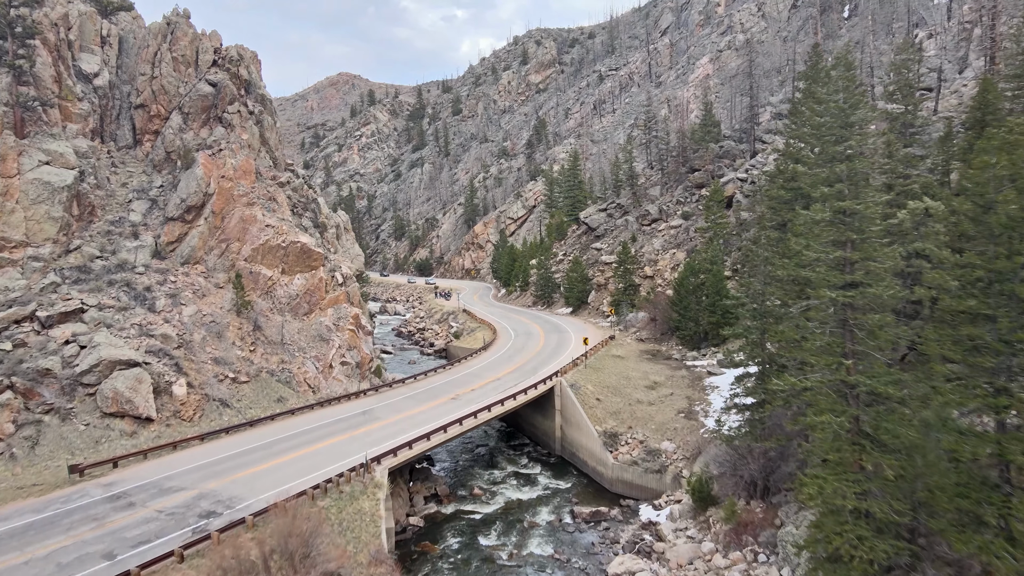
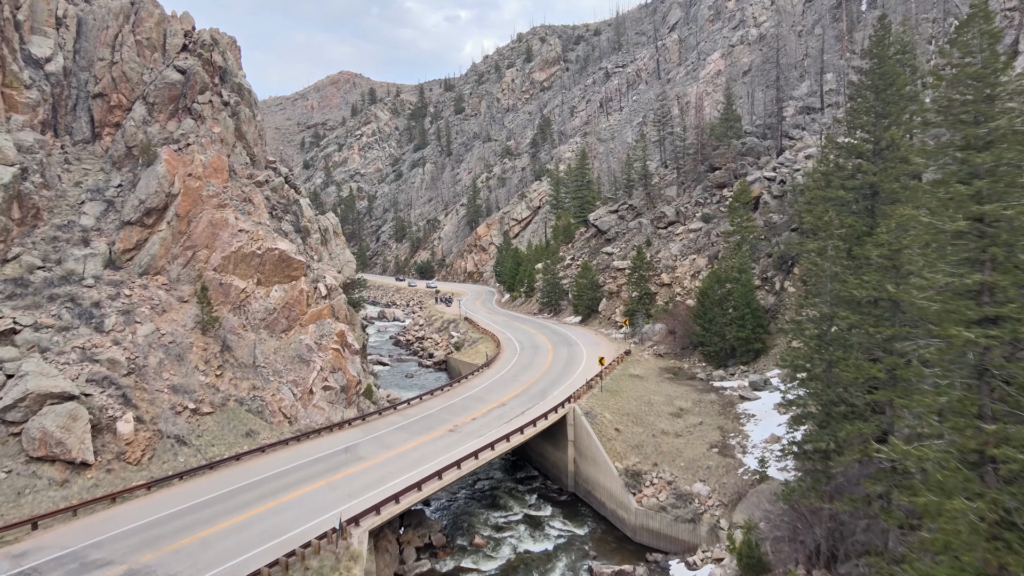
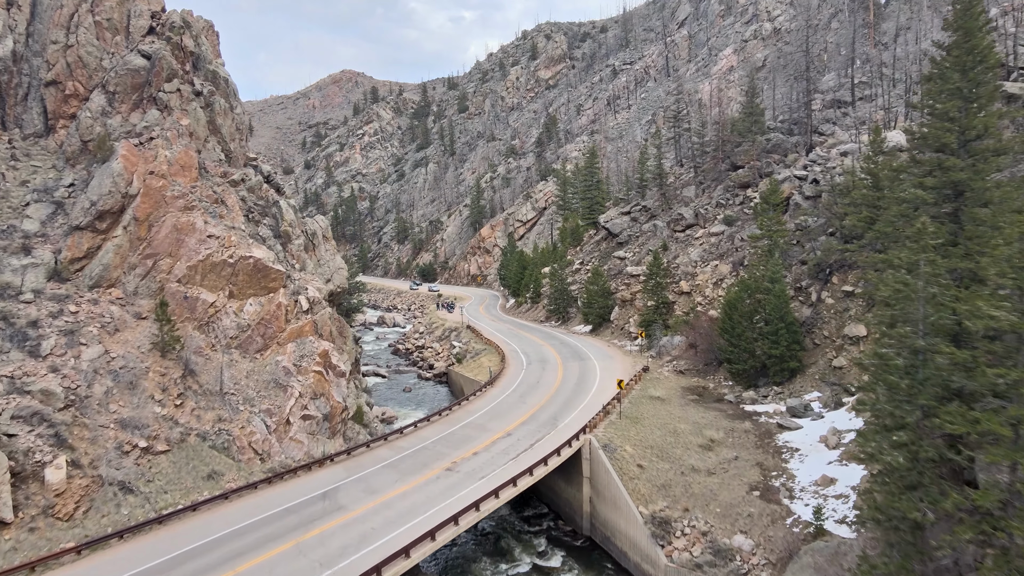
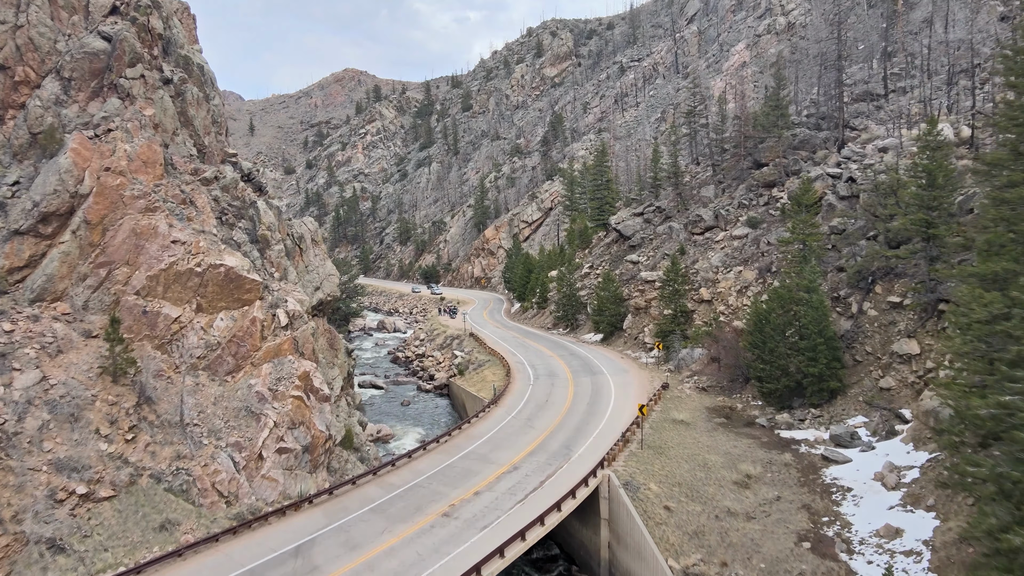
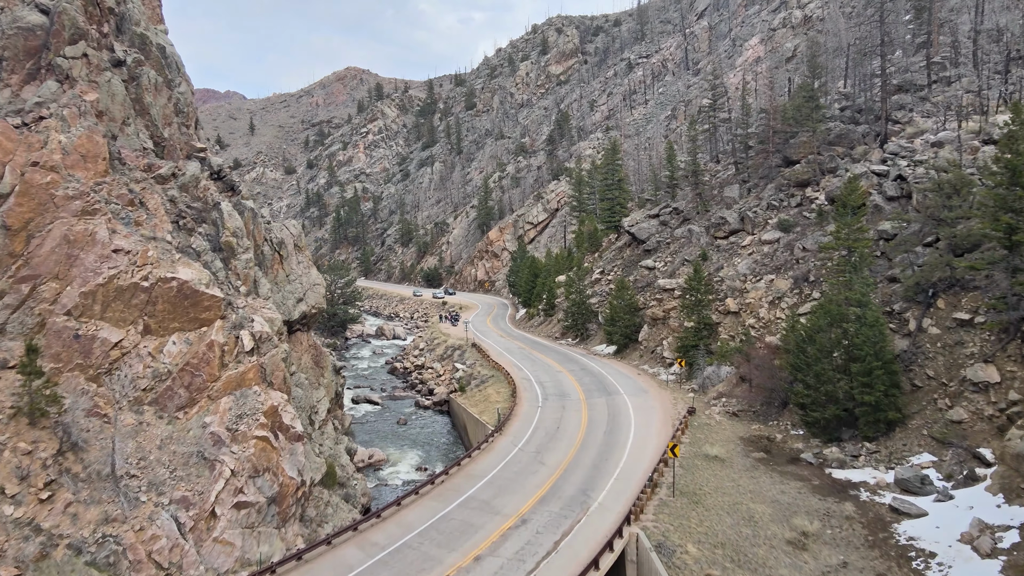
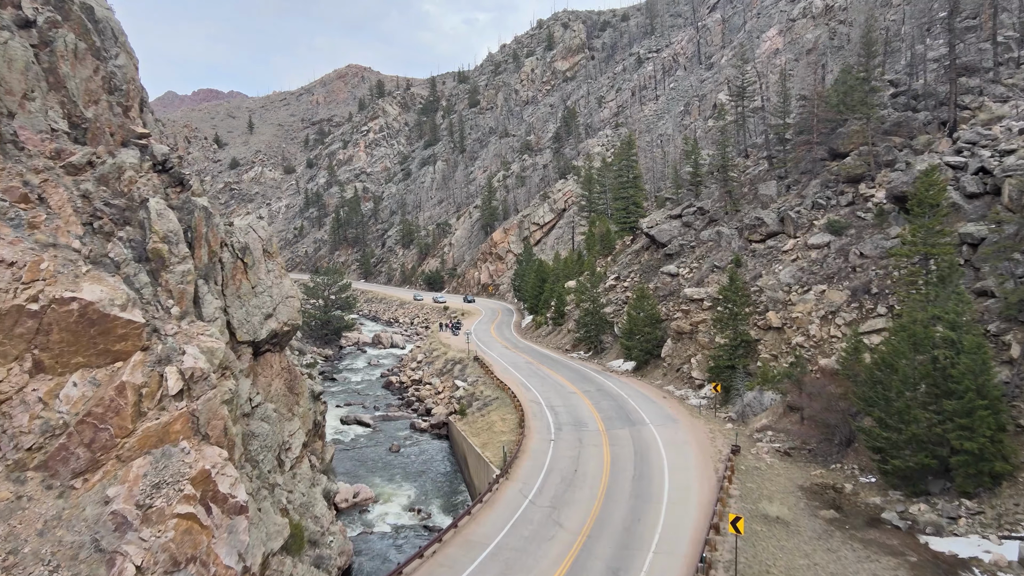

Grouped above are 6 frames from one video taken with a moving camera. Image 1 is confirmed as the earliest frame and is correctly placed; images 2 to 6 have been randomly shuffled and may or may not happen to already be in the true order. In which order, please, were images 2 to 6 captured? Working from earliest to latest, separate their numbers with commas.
2, 3, 4, 5, 6
